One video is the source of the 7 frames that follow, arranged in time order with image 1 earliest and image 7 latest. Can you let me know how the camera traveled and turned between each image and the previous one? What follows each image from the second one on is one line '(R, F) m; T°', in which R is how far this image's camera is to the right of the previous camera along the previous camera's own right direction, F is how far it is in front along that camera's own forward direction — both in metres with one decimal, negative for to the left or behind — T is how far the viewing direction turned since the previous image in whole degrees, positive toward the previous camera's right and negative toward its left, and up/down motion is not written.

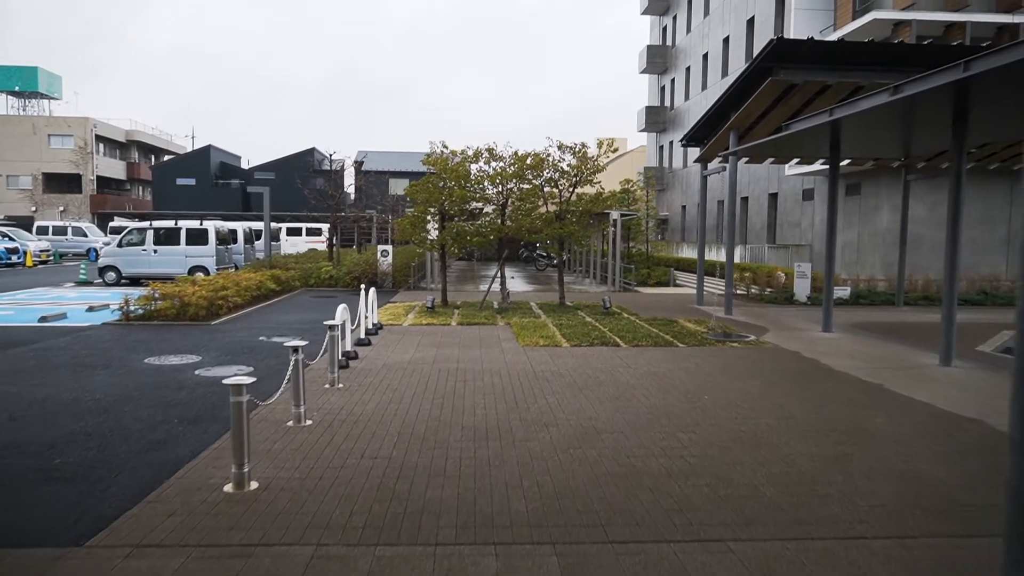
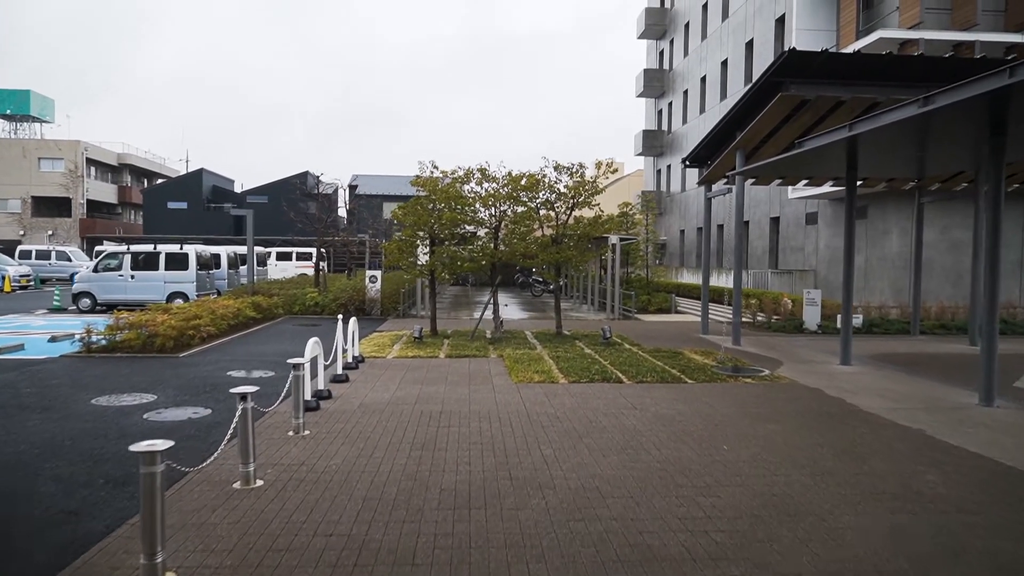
(+0.1, +0.9) m; 0°
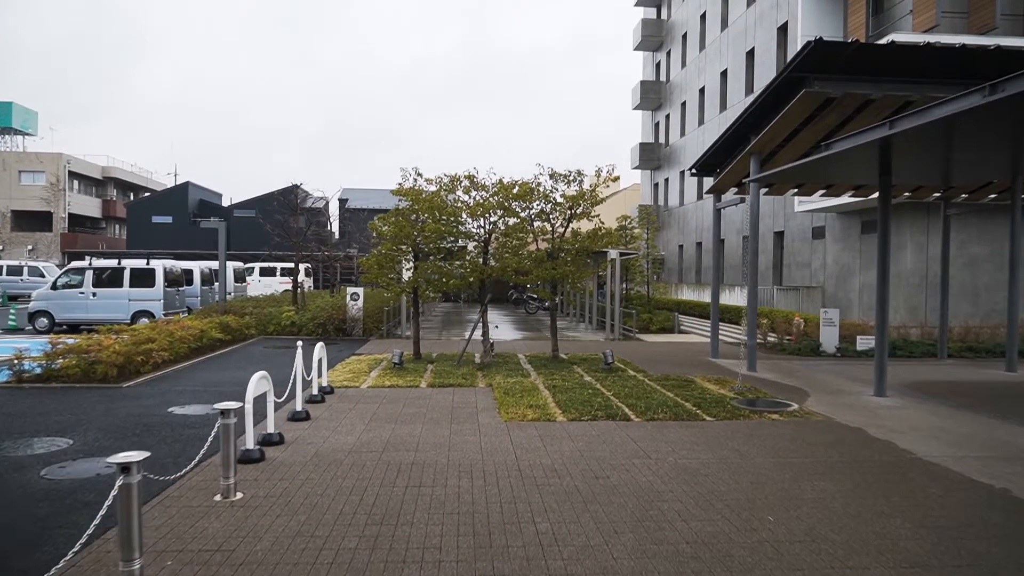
(+0.1, +1.3) m; 0°
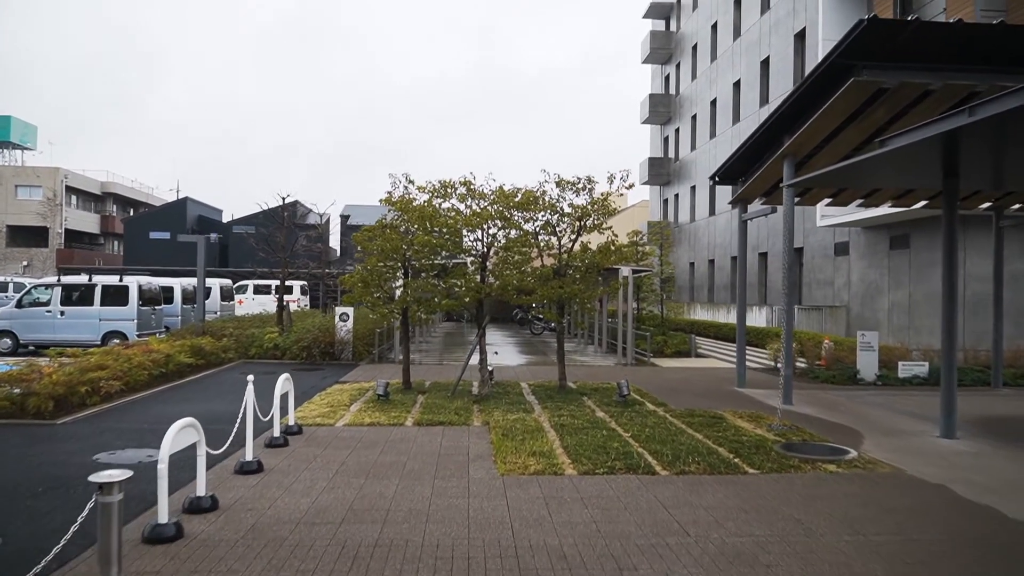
(+0.1, +1.4) m; -1°
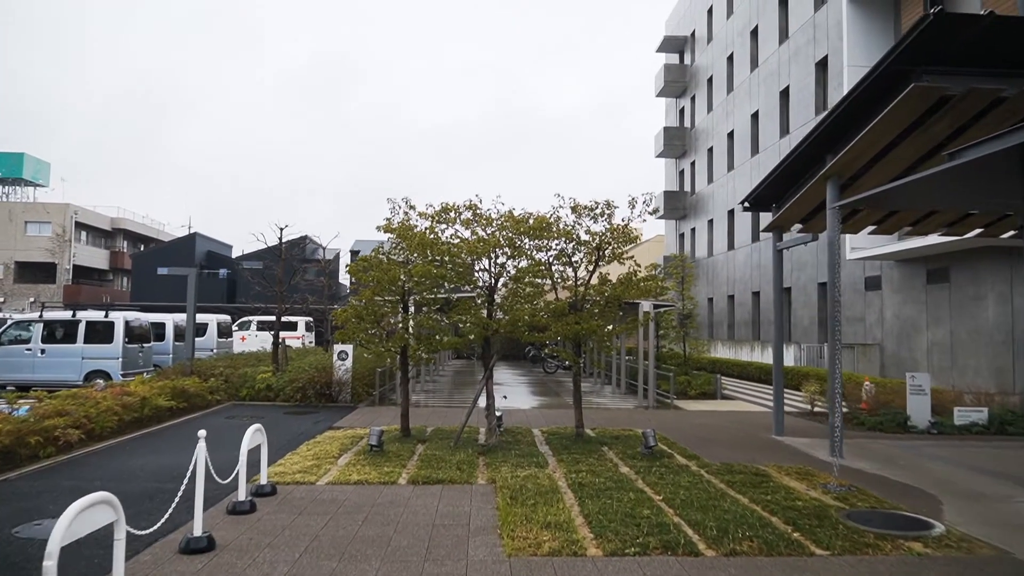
(0.0, +1.1) m; -1°
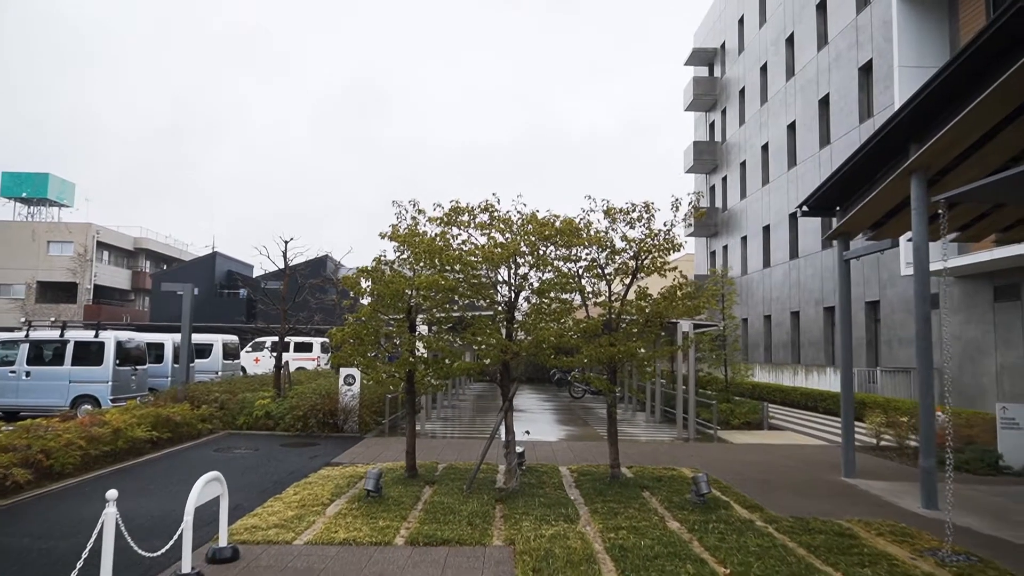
(0.0, +1.4) m; -2°
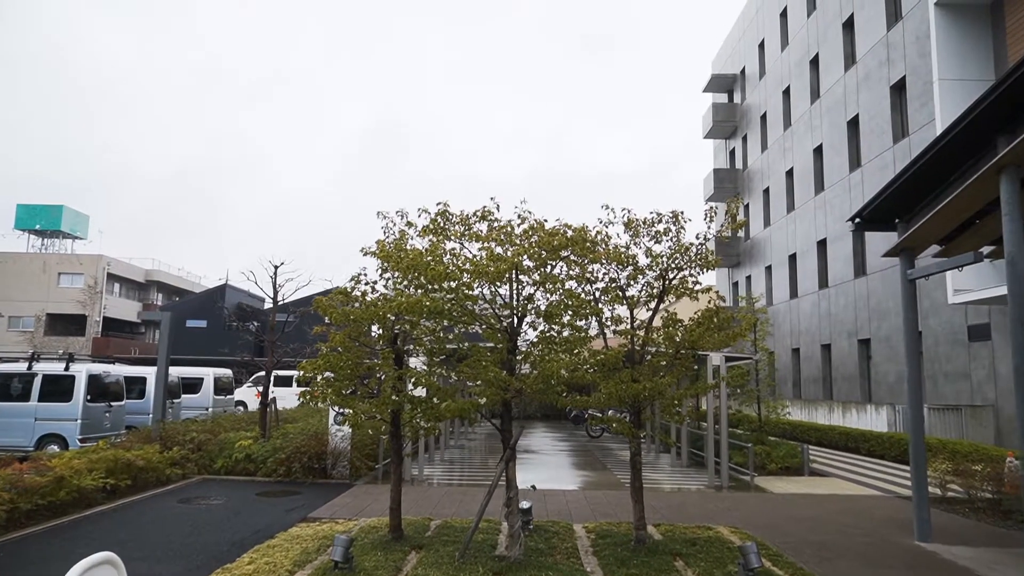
(+0.1, +1.4) m; -1°
